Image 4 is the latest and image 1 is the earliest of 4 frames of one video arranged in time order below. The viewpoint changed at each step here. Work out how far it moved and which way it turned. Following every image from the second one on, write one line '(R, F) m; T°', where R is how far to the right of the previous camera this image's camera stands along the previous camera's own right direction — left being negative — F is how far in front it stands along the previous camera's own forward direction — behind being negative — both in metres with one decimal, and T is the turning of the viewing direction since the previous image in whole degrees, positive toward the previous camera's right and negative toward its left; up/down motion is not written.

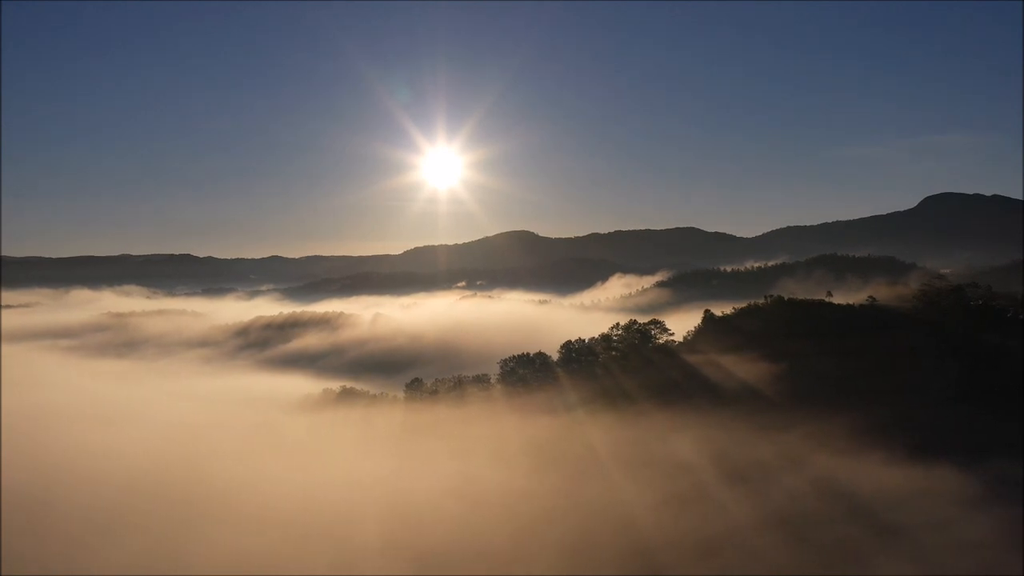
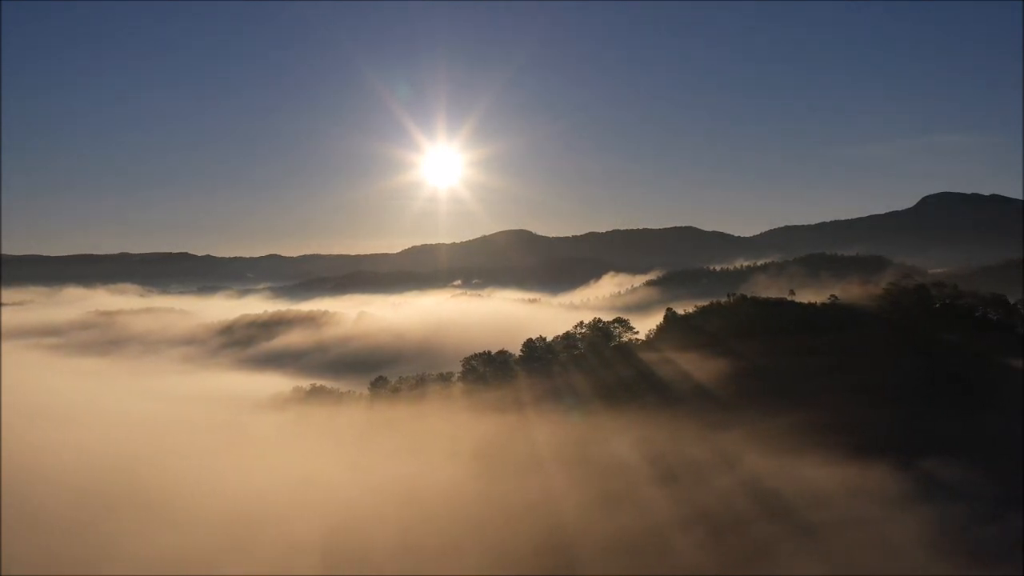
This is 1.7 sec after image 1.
(+3.6, +0.3) m; 0°
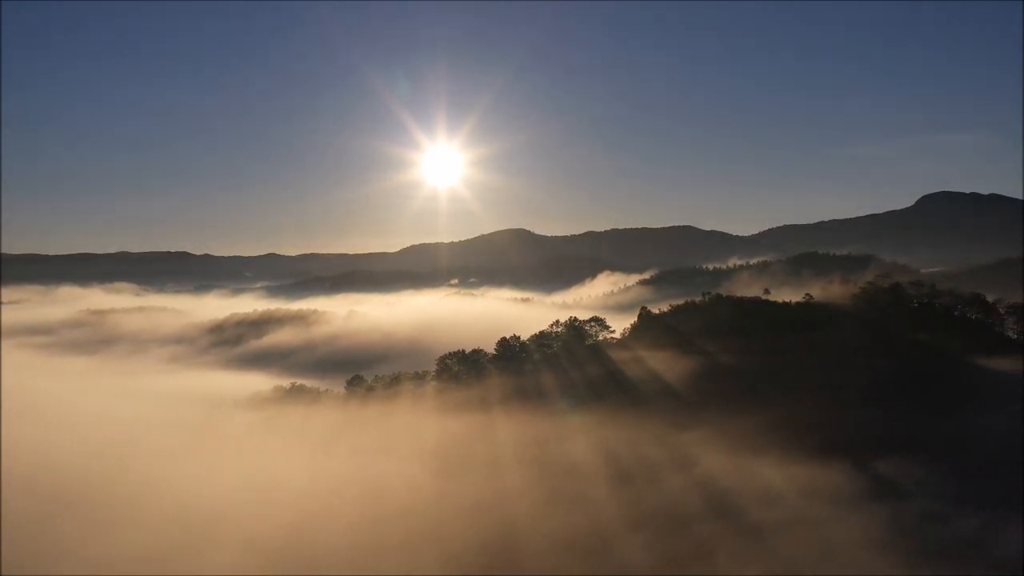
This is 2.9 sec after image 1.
(+2.4, +0.2) m; 0°
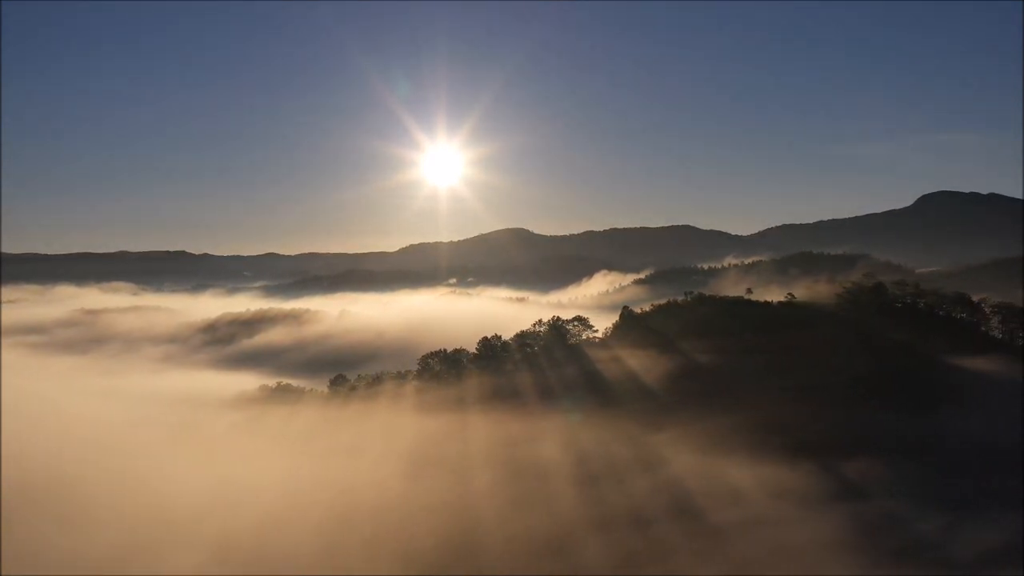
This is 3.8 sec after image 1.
(+1.8, +0.2) m; 0°
